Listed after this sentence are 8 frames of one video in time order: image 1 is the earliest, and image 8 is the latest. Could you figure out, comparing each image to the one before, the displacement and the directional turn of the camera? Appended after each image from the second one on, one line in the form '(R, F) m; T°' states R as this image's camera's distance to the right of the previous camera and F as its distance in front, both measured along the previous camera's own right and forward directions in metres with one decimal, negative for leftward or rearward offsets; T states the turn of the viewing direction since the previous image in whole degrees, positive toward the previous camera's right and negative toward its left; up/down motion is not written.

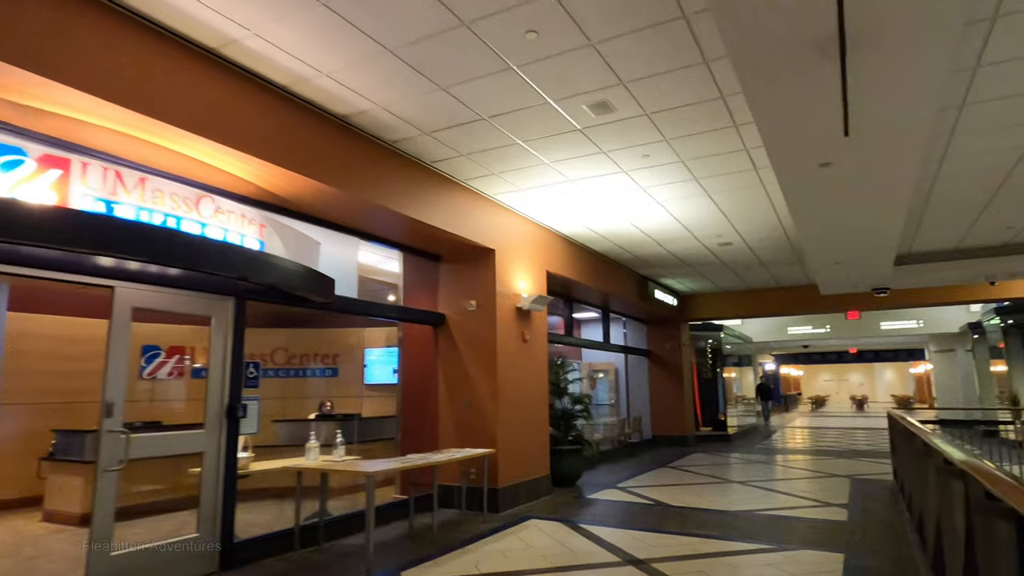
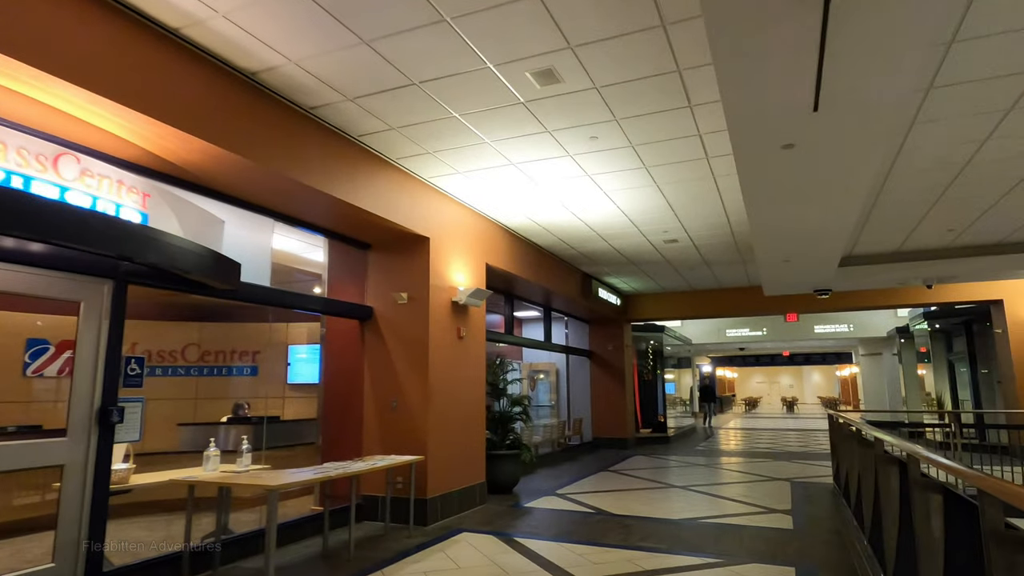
(+0.1, +0.5) m; +5°
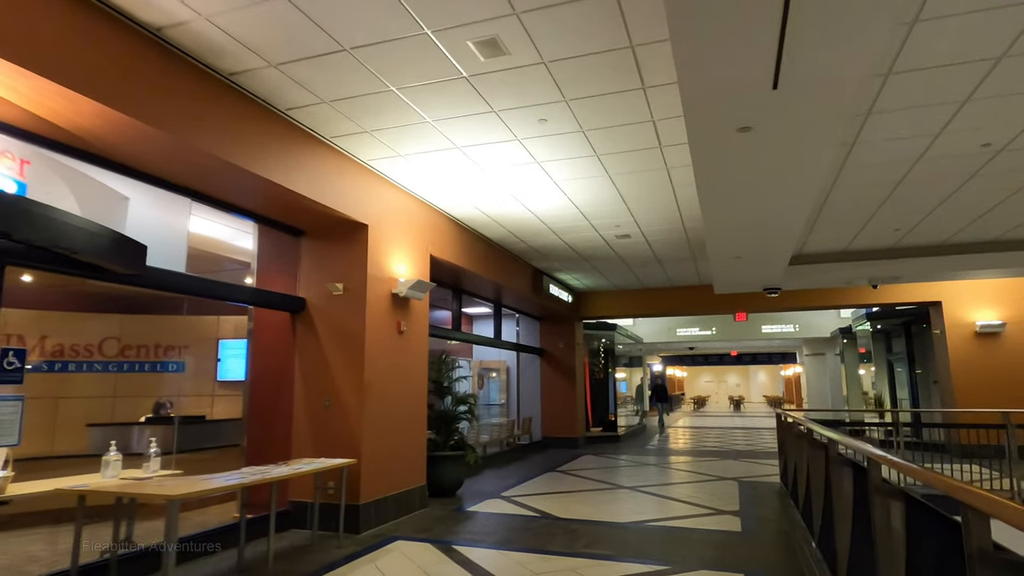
(+0.1, +0.3) m; +4°
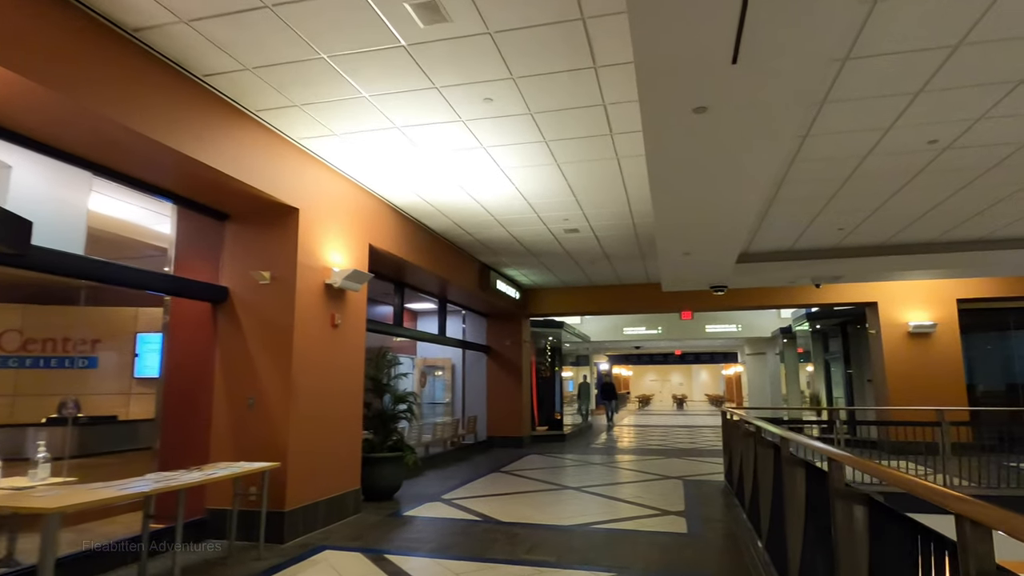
(+0.1, +0.3) m; +5°
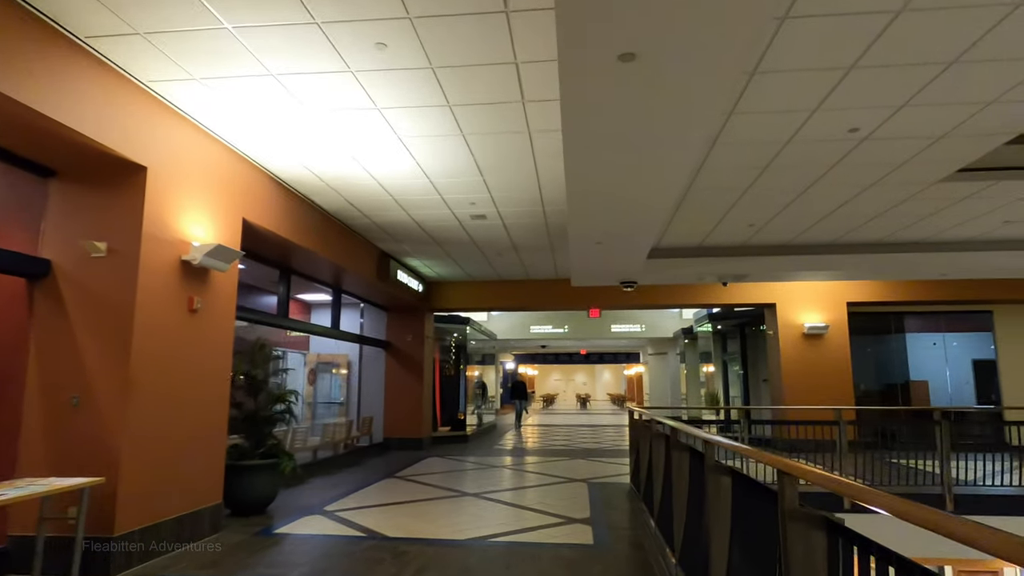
(+0.1, +0.6) m; +8°
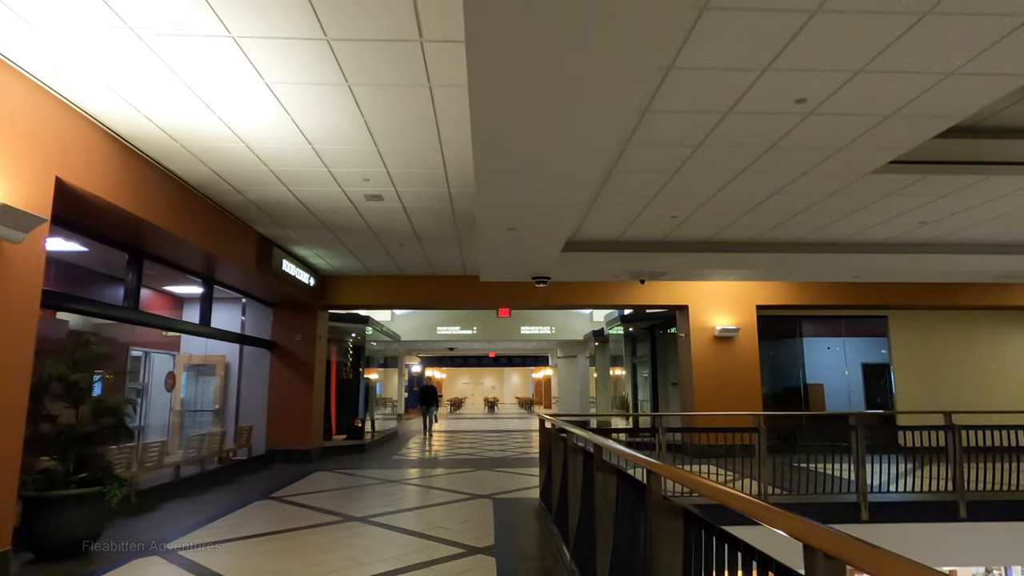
(+0.1, +0.8) m; +8°
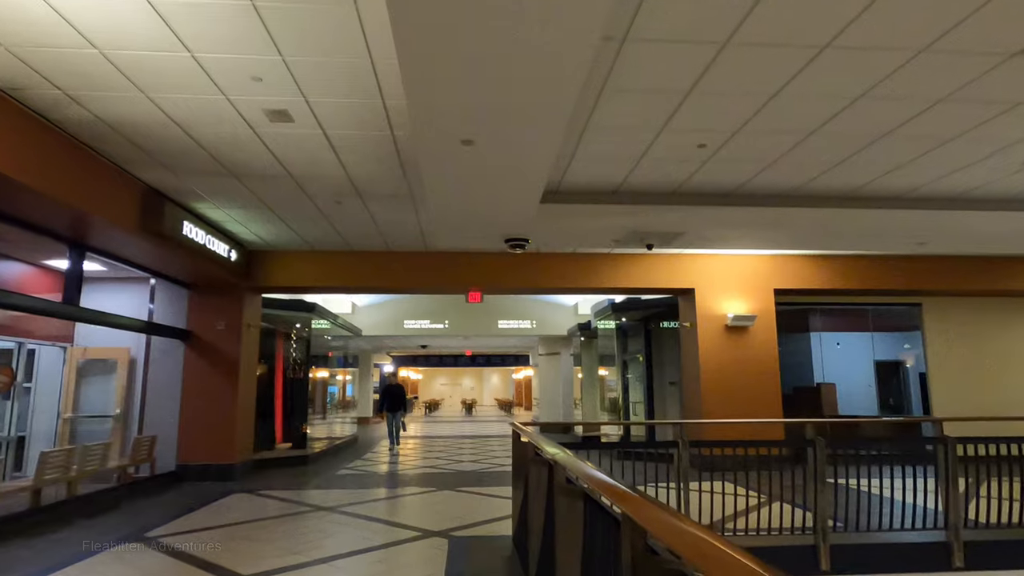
(+0.1, +1.9) m; +2°
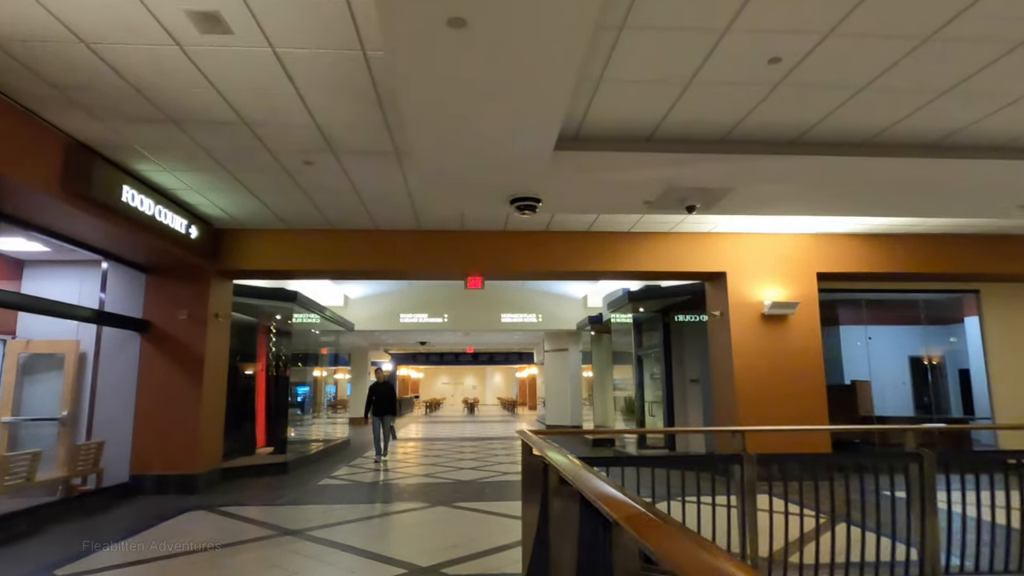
(0.0, +1.1) m; 0°
